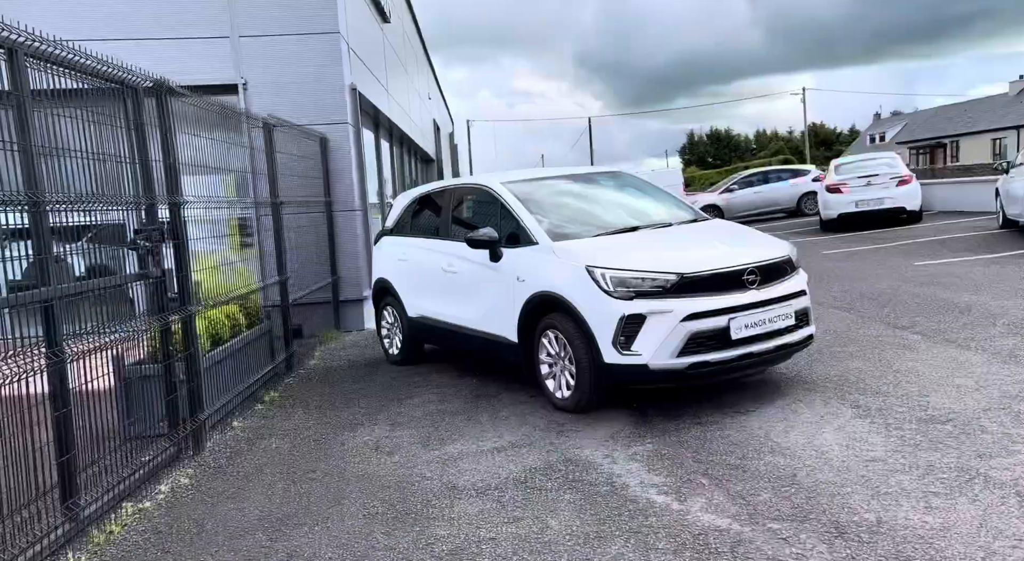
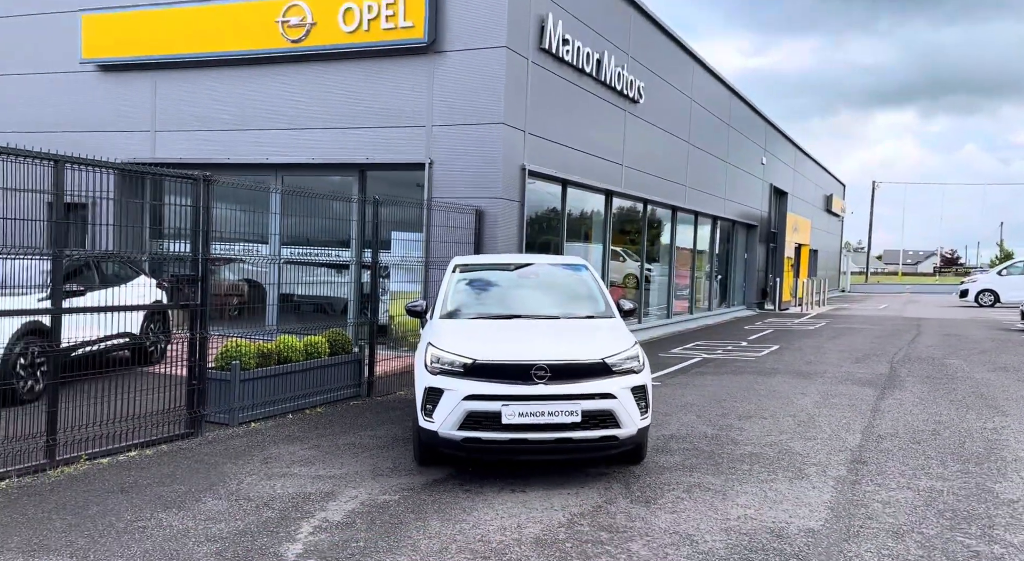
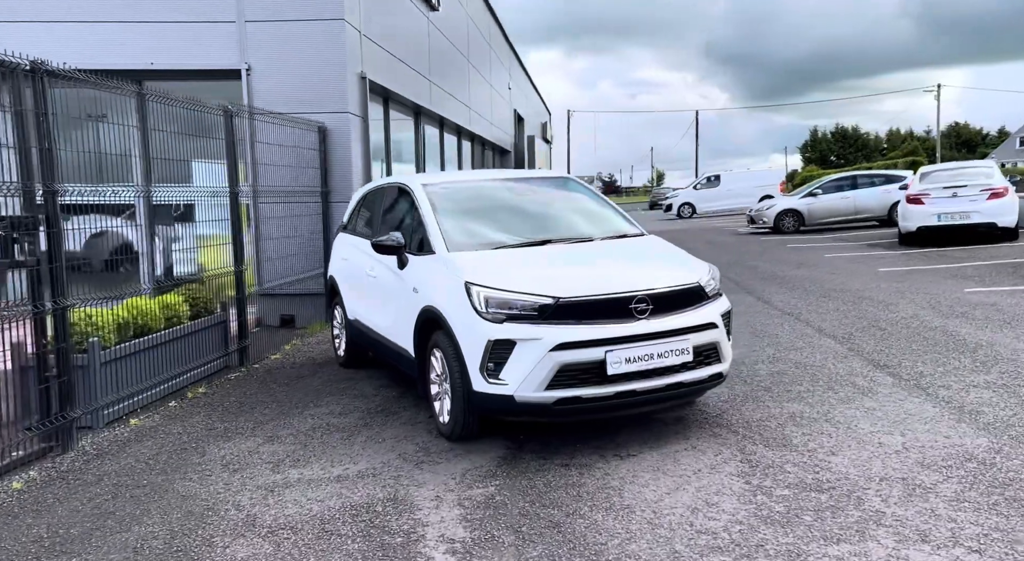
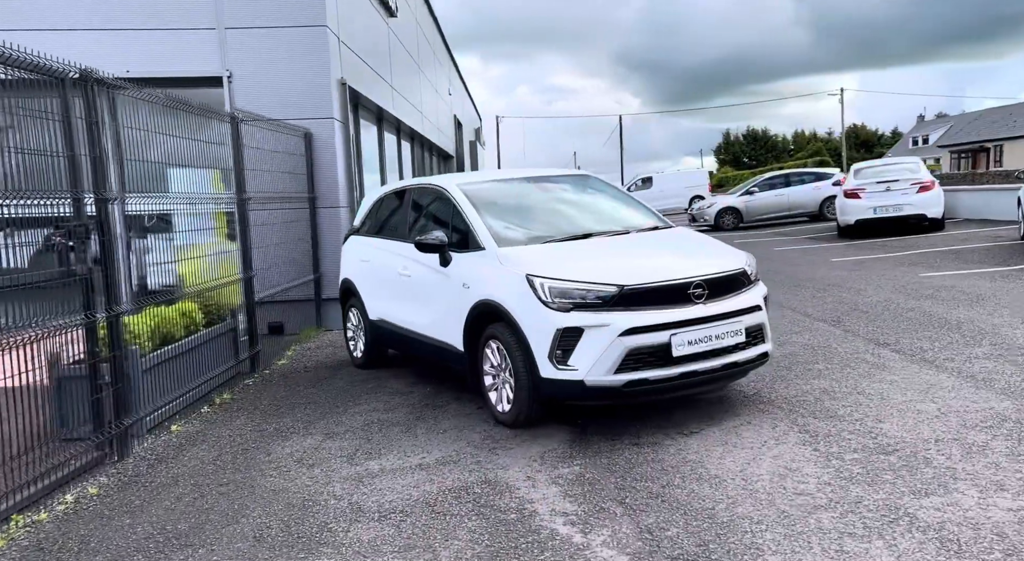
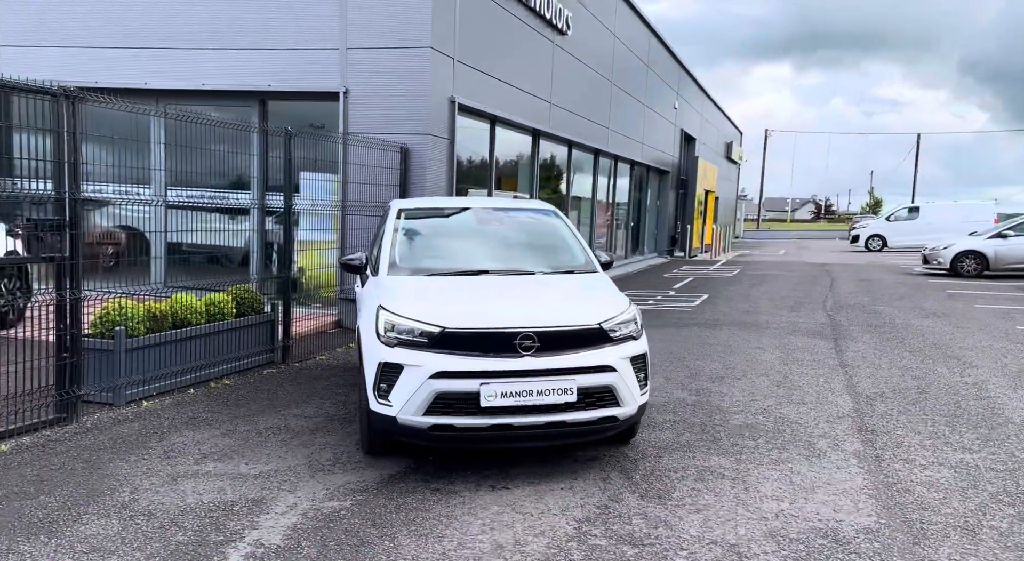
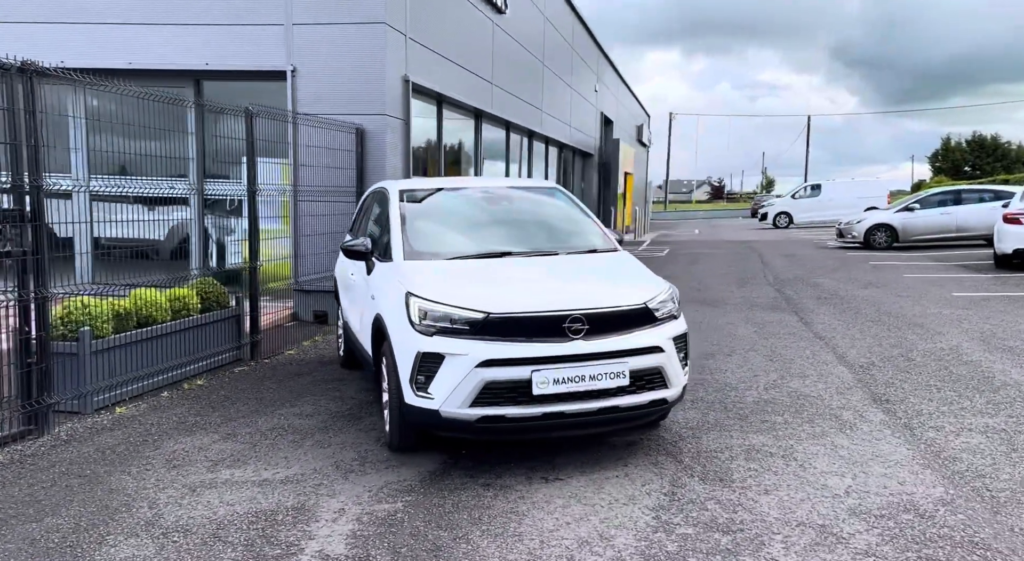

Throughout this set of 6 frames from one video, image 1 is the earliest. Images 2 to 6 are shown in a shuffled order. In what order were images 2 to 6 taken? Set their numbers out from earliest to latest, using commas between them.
4, 3, 6, 5, 2
